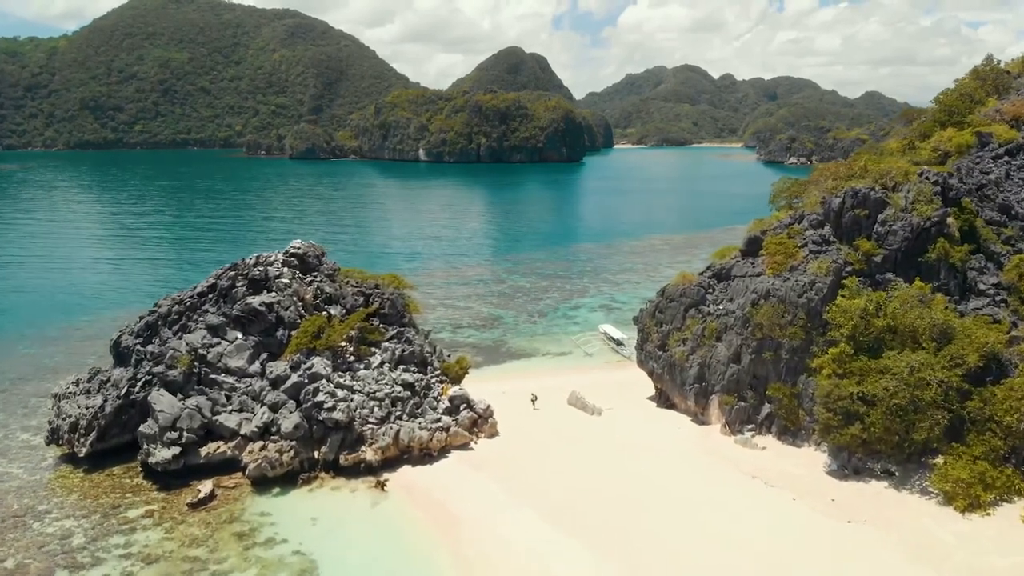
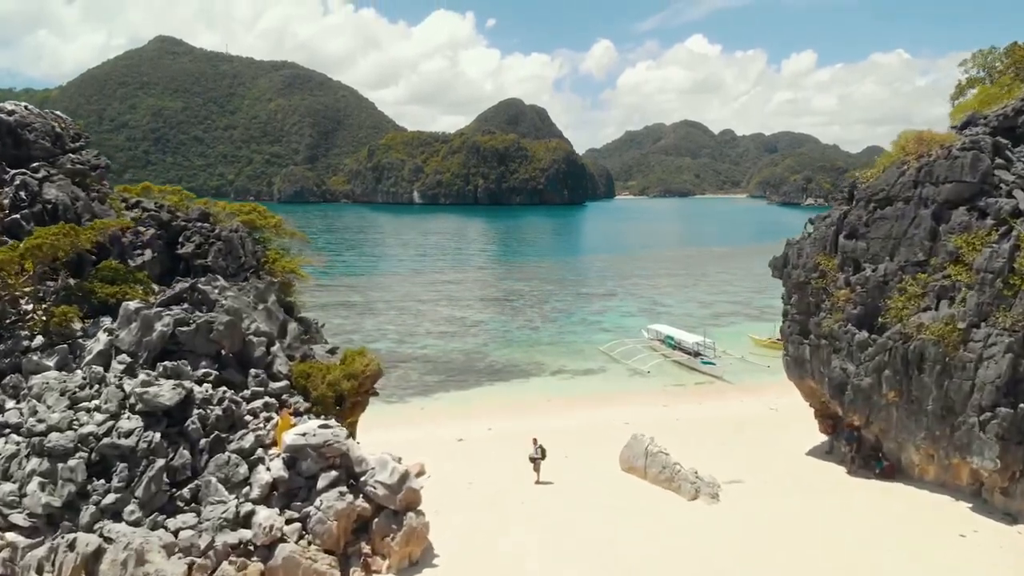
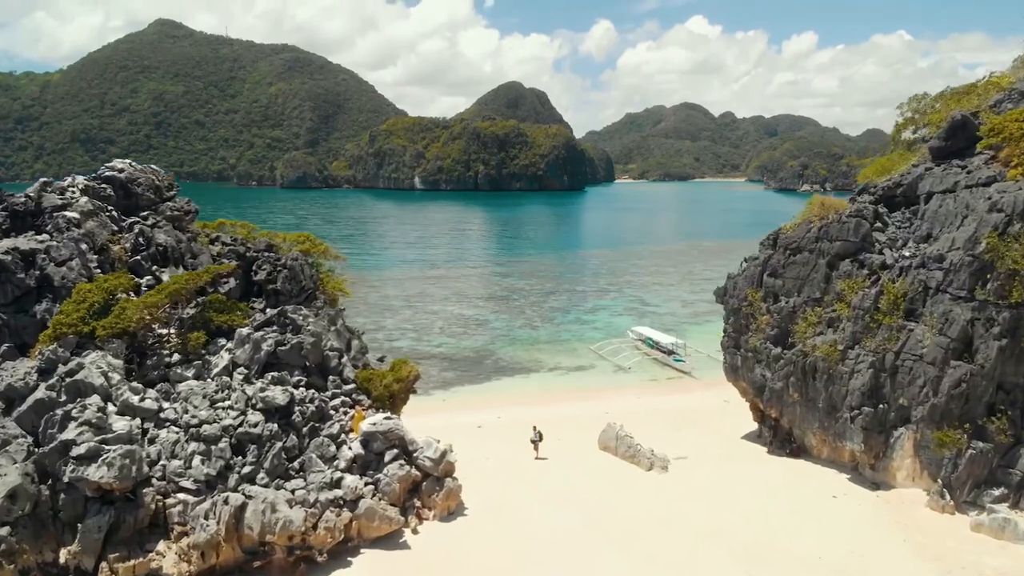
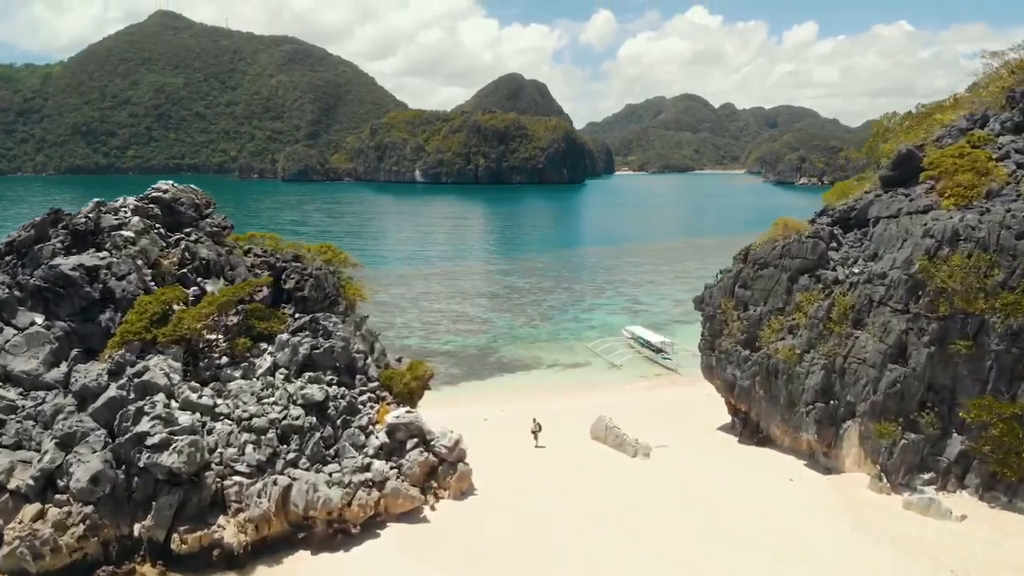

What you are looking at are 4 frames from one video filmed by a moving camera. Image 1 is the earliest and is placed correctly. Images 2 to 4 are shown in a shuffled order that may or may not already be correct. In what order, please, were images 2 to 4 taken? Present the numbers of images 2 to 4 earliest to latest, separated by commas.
4, 3, 2
